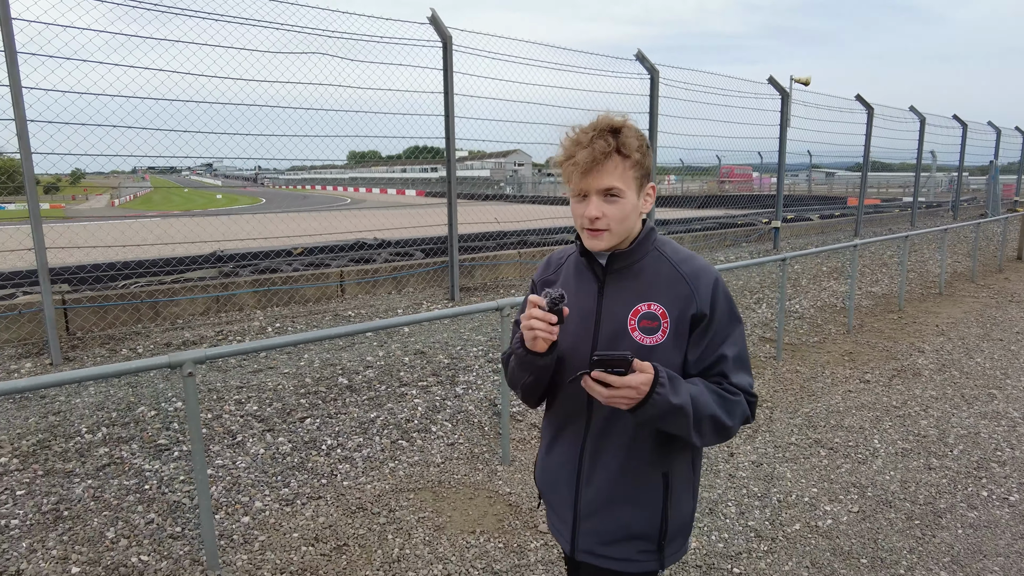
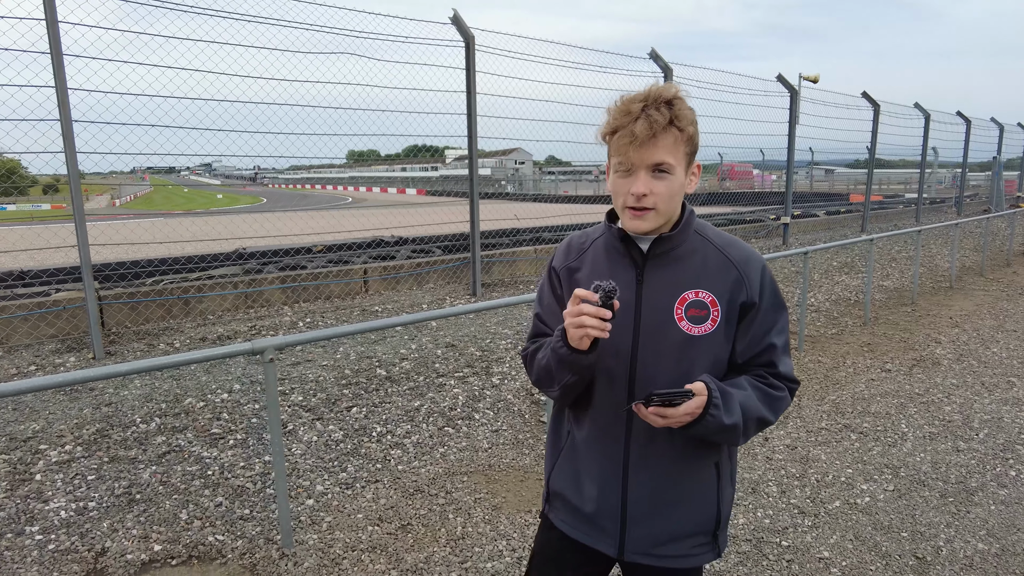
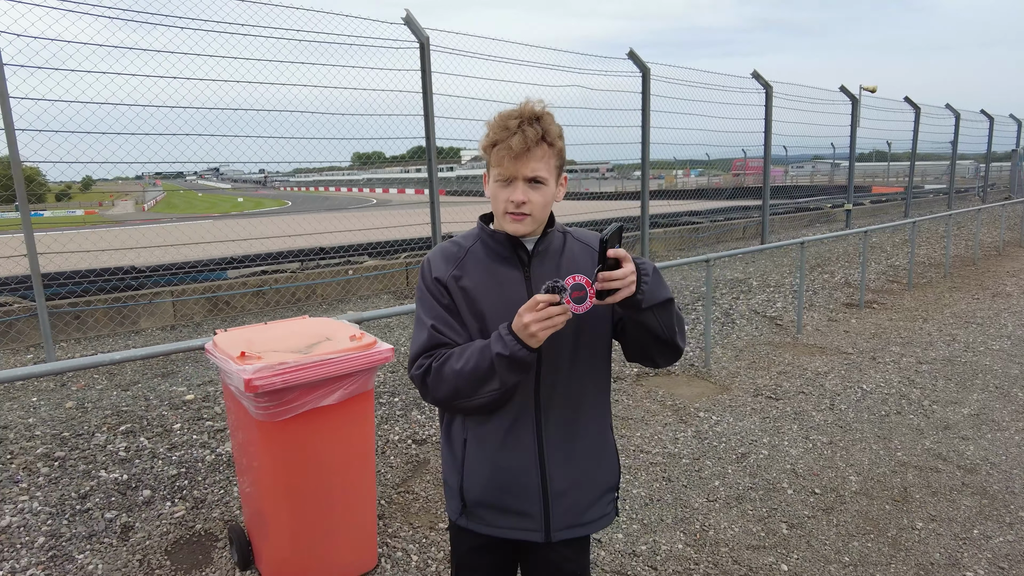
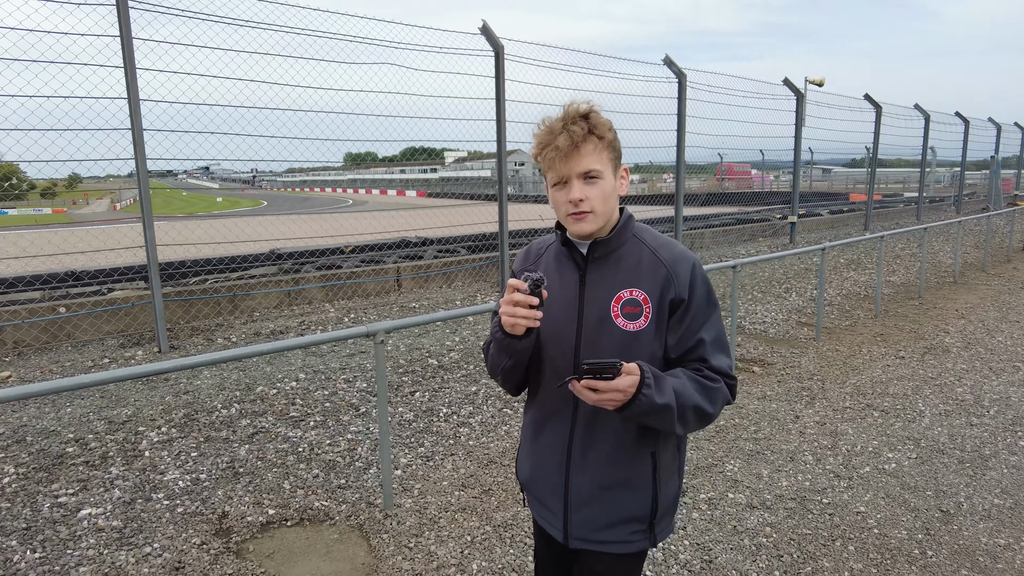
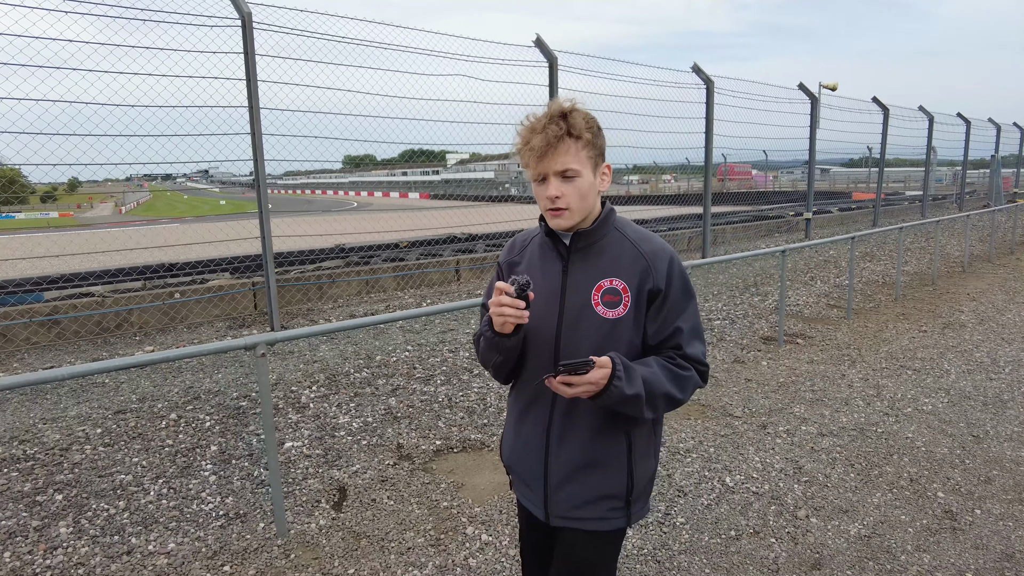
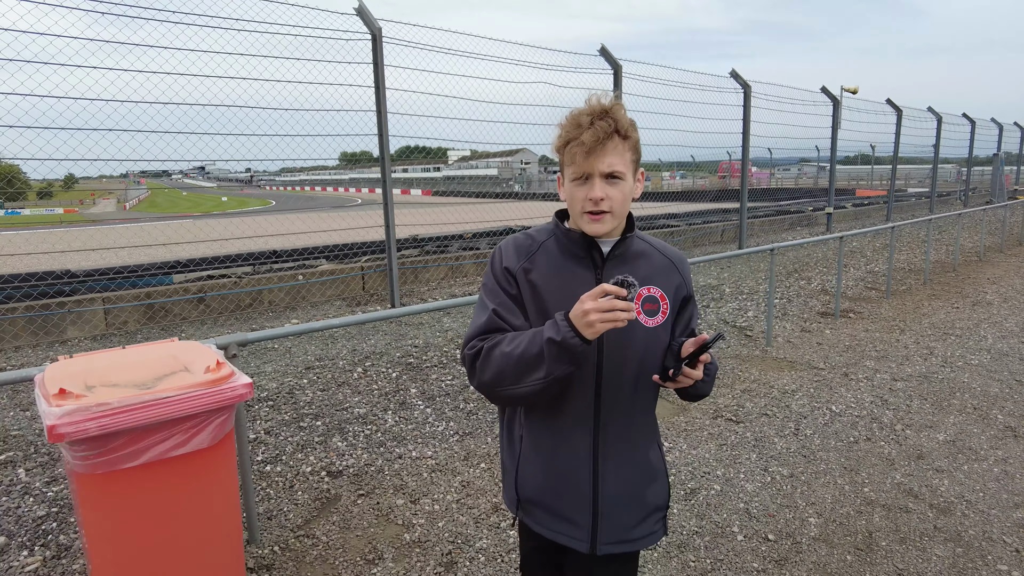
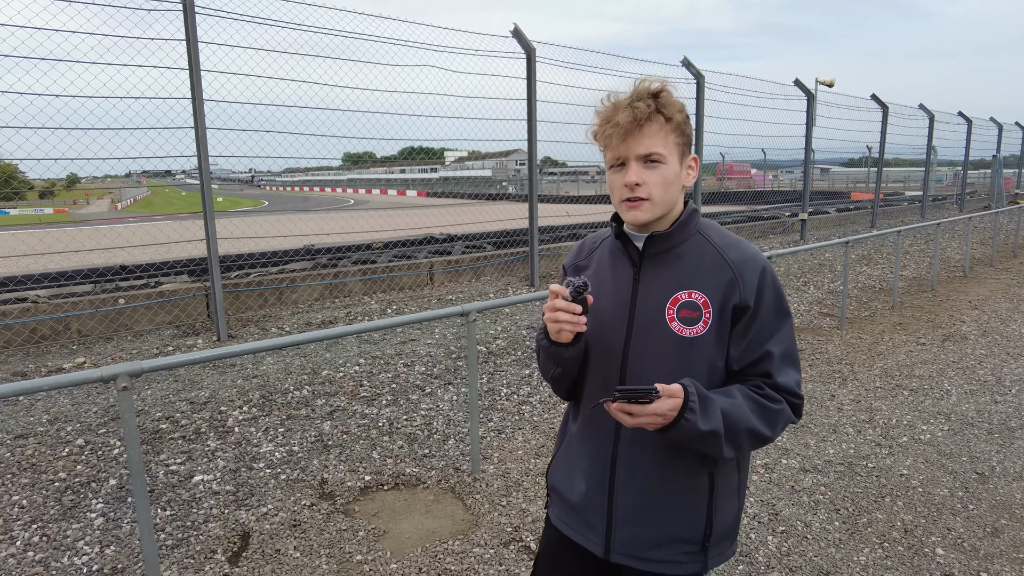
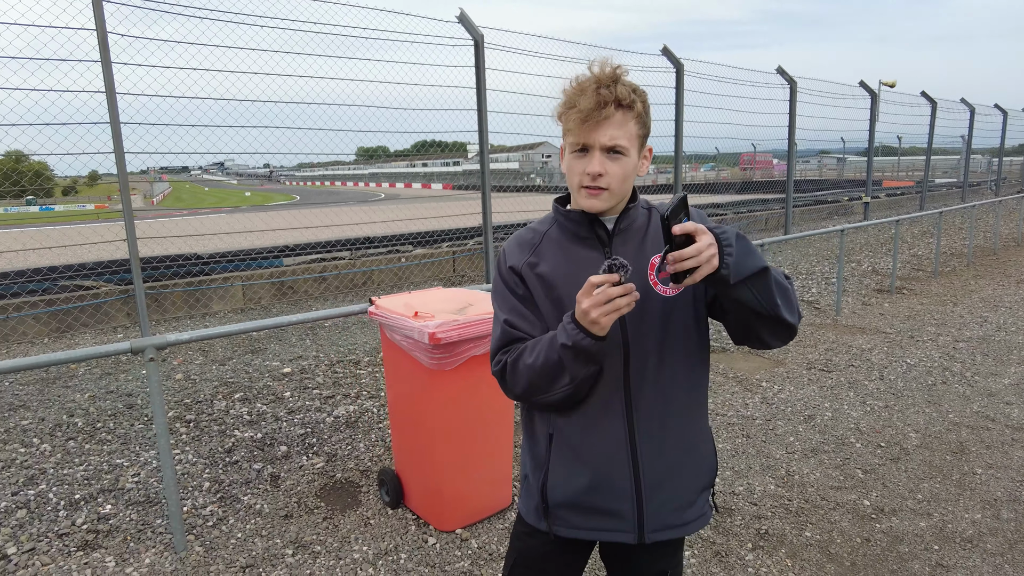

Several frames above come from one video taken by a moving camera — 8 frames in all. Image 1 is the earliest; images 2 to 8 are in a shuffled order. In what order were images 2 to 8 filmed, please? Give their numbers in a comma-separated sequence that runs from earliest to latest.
2, 4, 7, 5, 6, 3, 8
